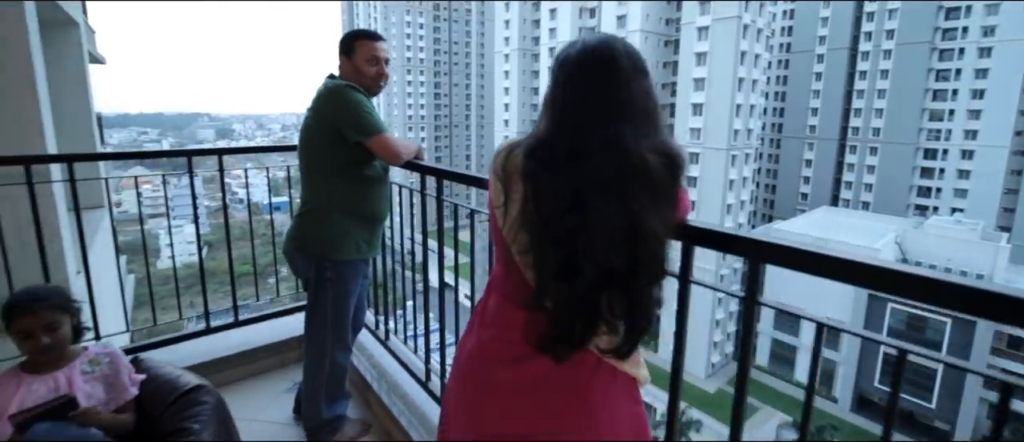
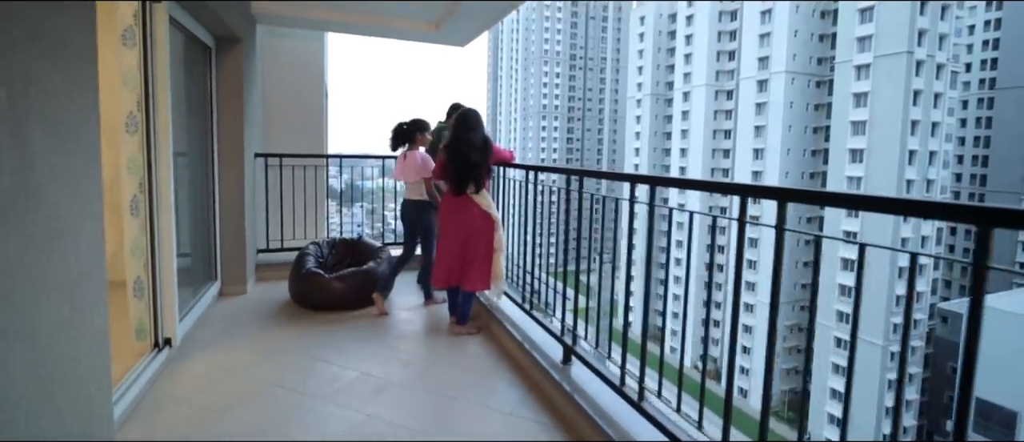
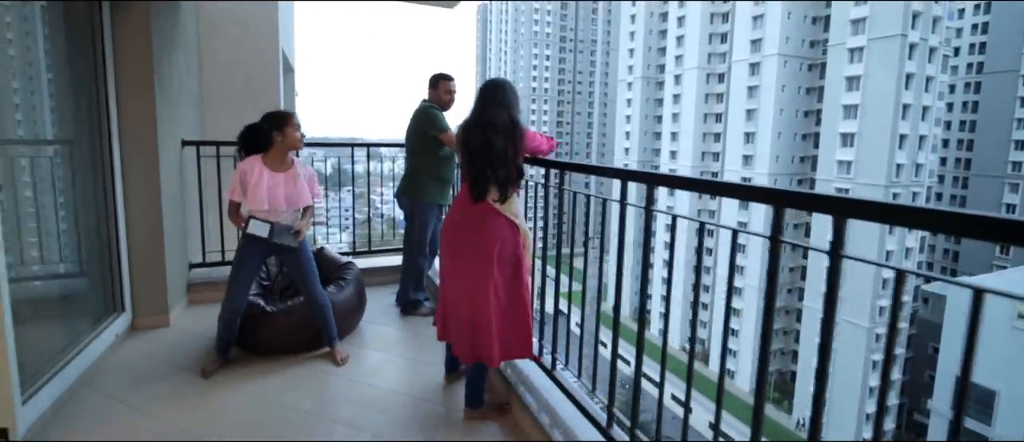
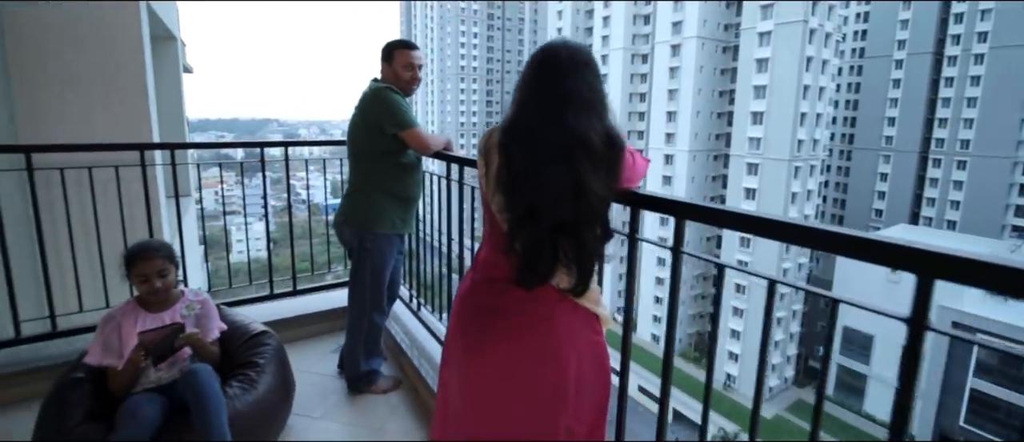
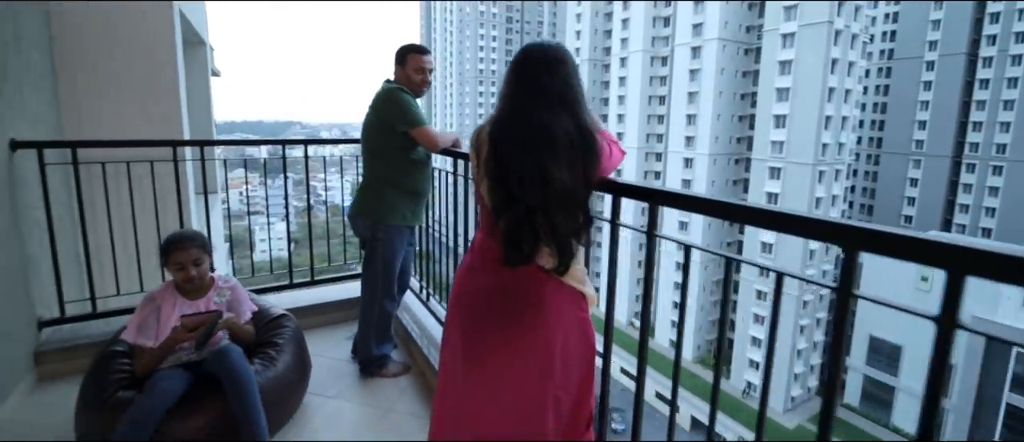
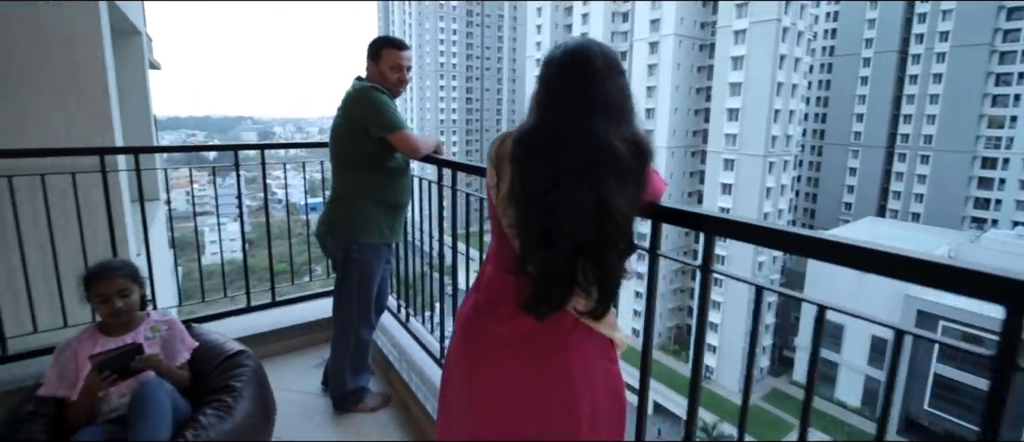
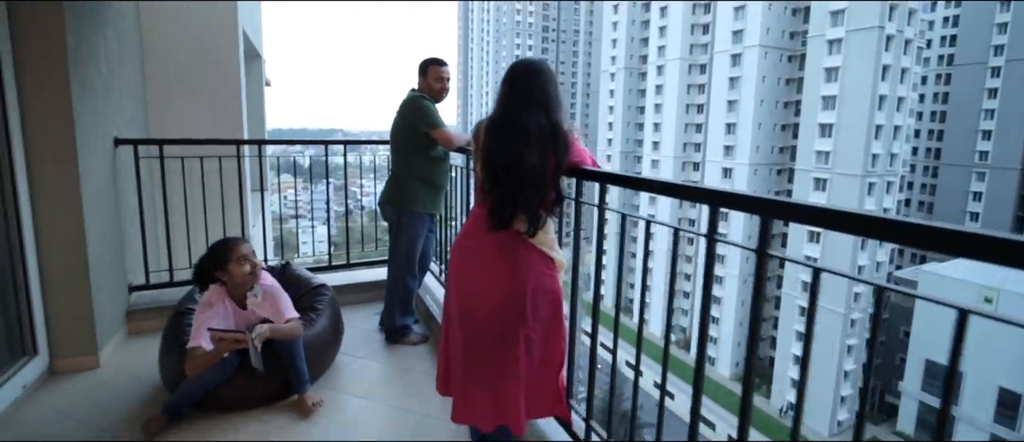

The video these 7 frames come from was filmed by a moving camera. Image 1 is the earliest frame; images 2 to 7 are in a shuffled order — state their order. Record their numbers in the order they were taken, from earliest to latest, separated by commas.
6, 4, 5, 7, 3, 2
